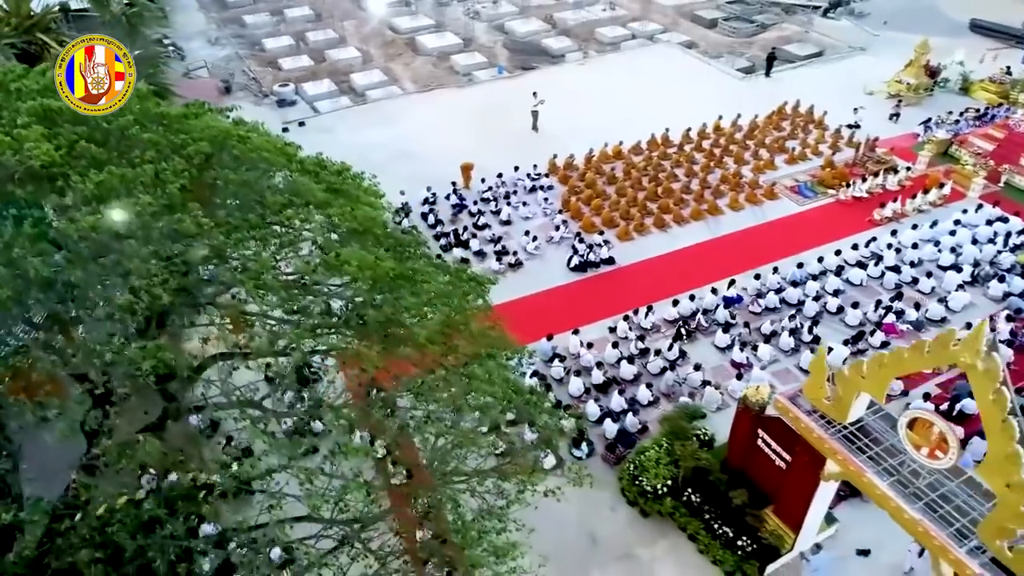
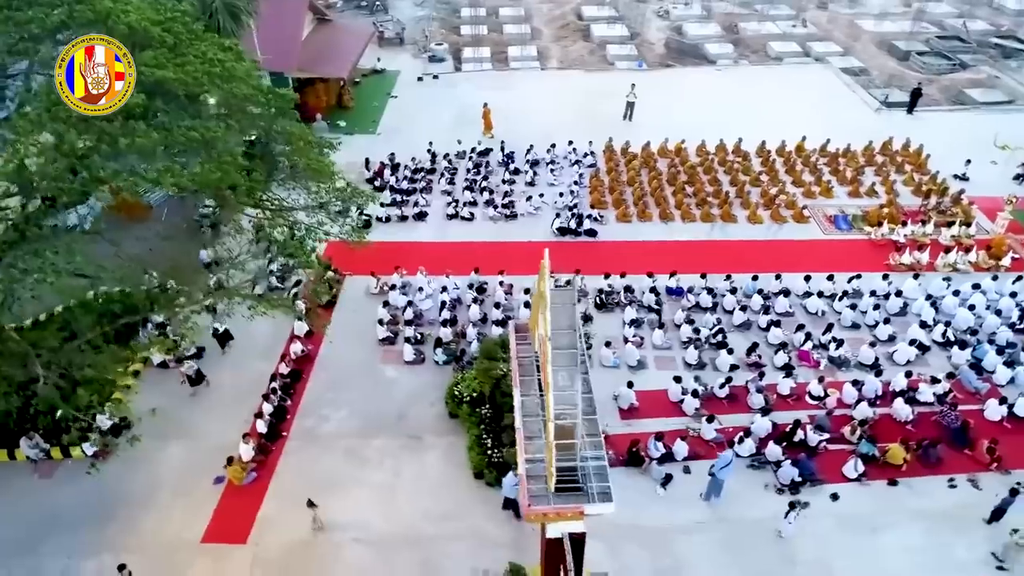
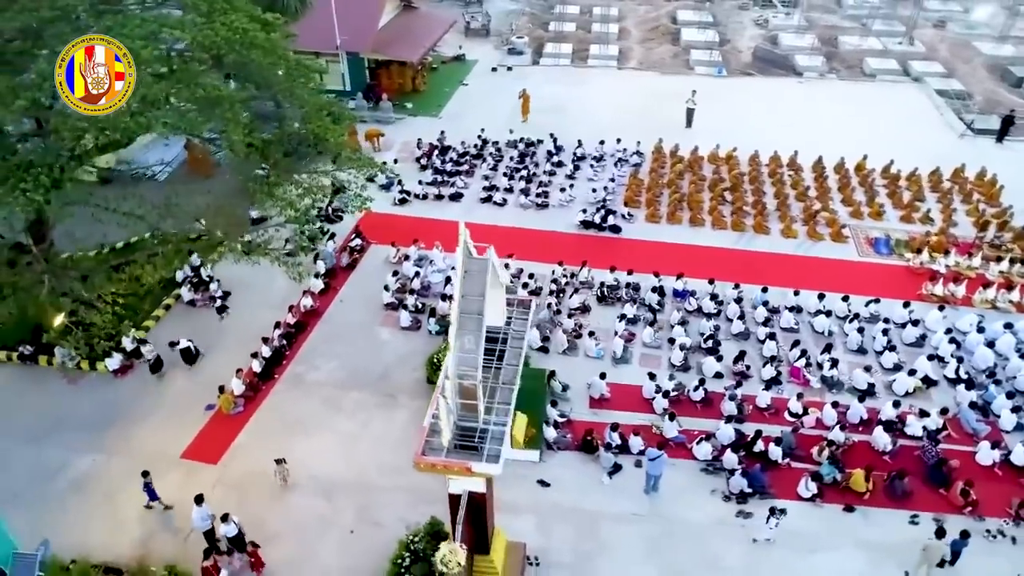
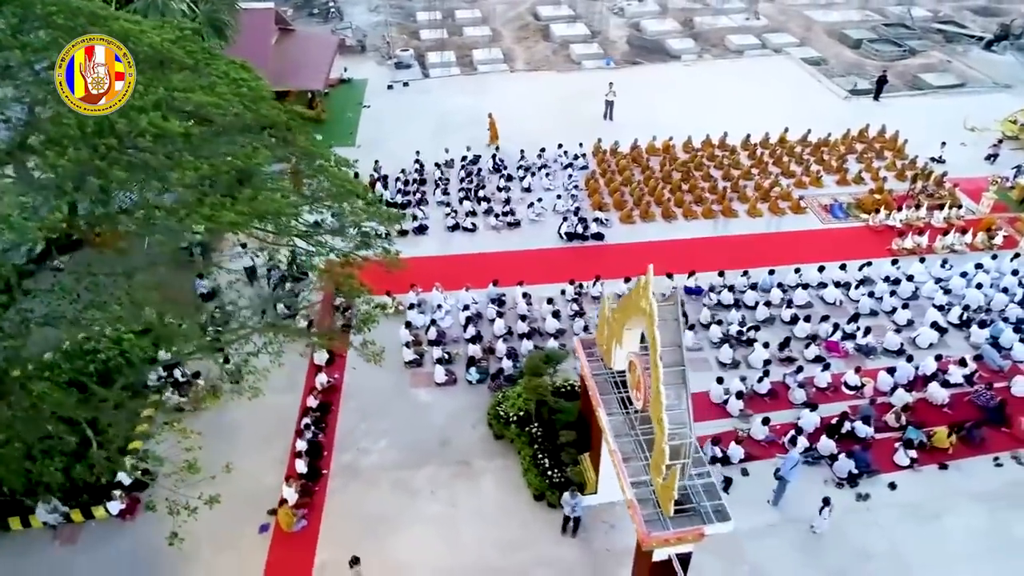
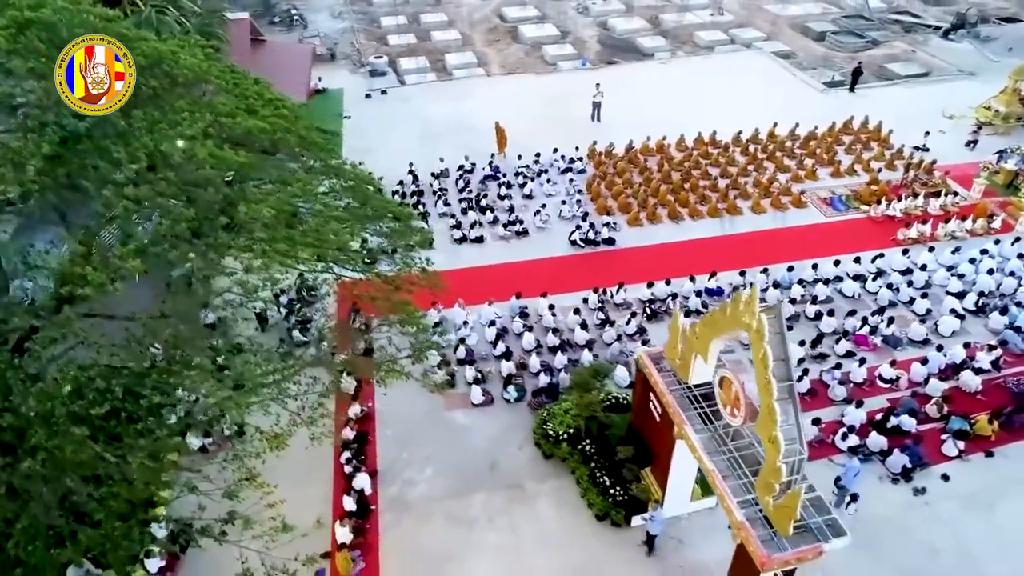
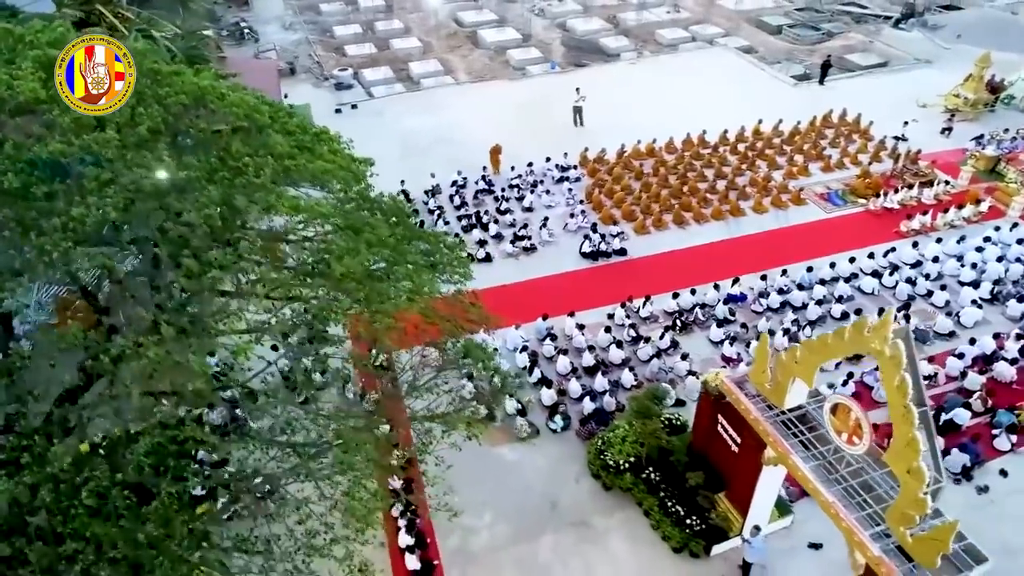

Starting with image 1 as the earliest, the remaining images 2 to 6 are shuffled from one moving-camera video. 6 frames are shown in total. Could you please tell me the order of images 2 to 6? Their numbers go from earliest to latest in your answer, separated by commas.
6, 5, 4, 2, 3
